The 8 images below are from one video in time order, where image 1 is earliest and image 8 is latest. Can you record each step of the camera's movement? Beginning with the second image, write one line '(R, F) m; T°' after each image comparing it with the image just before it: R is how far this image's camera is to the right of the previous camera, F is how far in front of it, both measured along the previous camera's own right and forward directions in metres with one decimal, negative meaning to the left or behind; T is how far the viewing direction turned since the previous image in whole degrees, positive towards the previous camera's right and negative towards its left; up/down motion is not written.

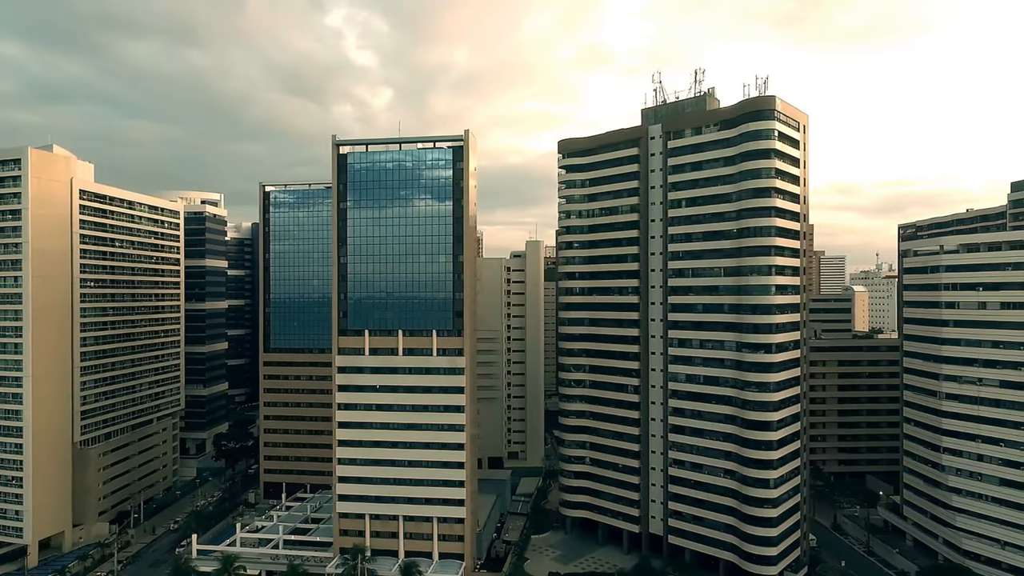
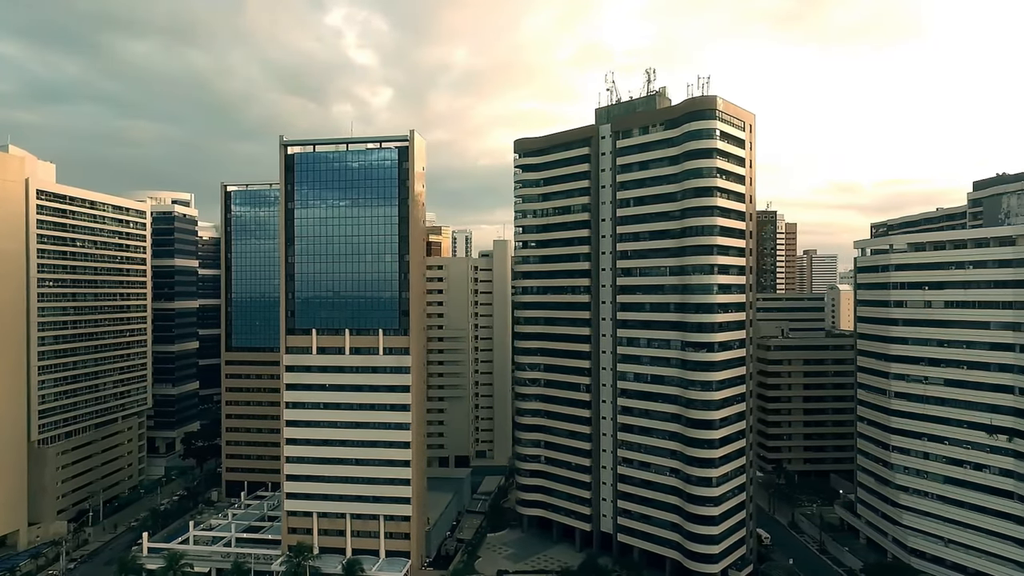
(+6.5, -0.3) m; 0°
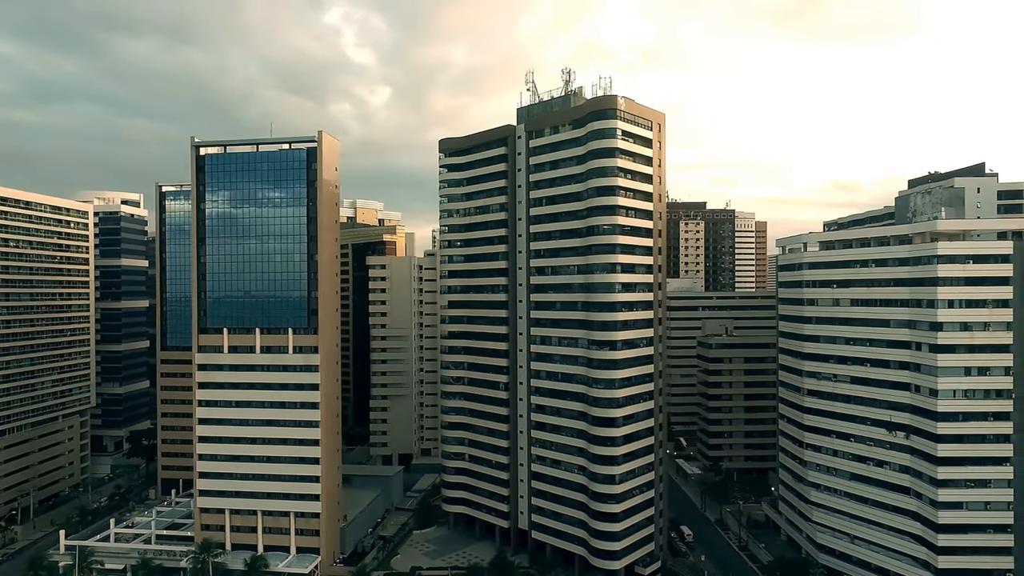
(+11.0, -0.6) m; 0°
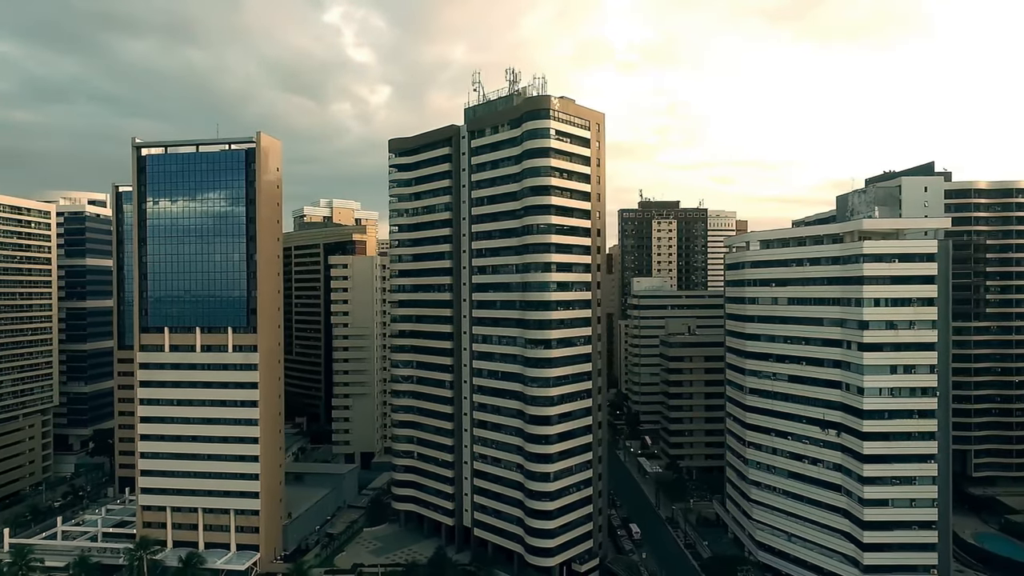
(+7.6, -0.4) m; 0°
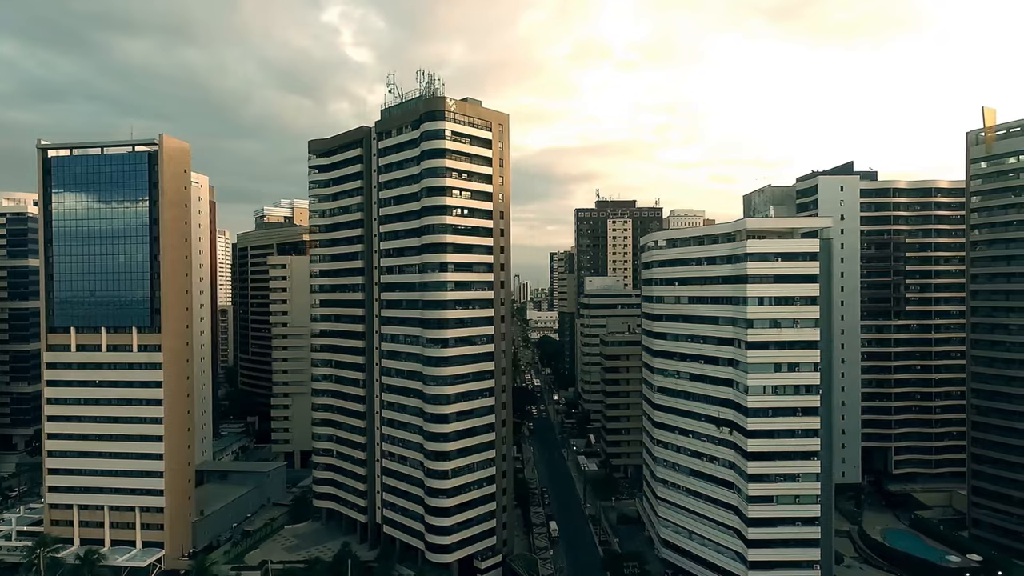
(+12.0, -0.6) m; 0°
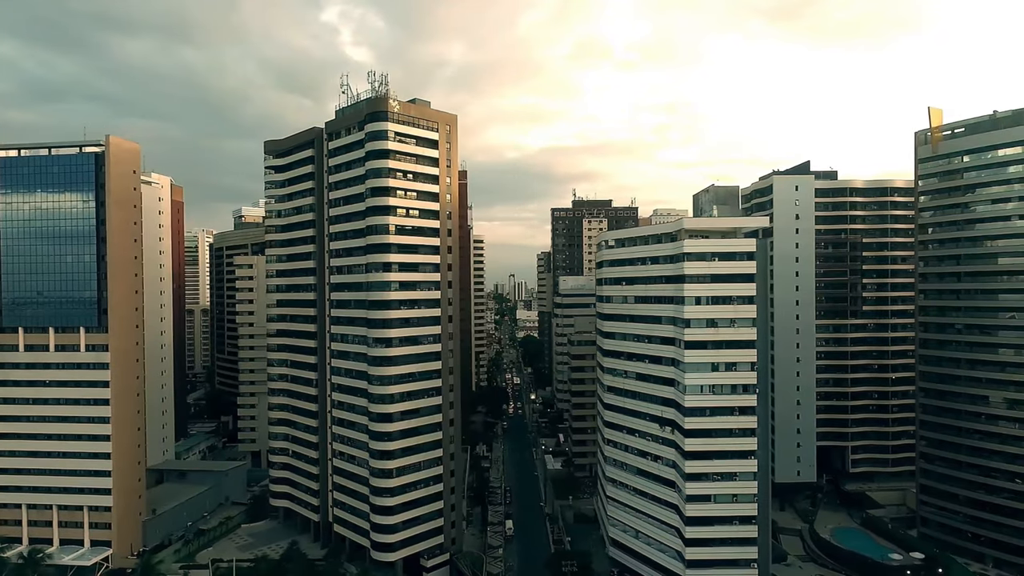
(+6.6, -0.2) m; 0°
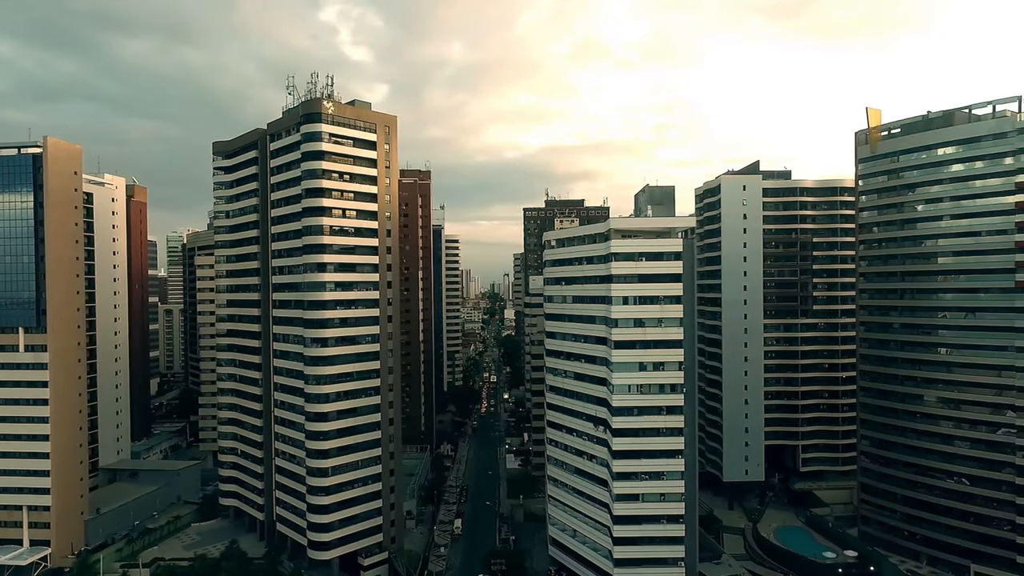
(+7.7, -0.2) m; 0°
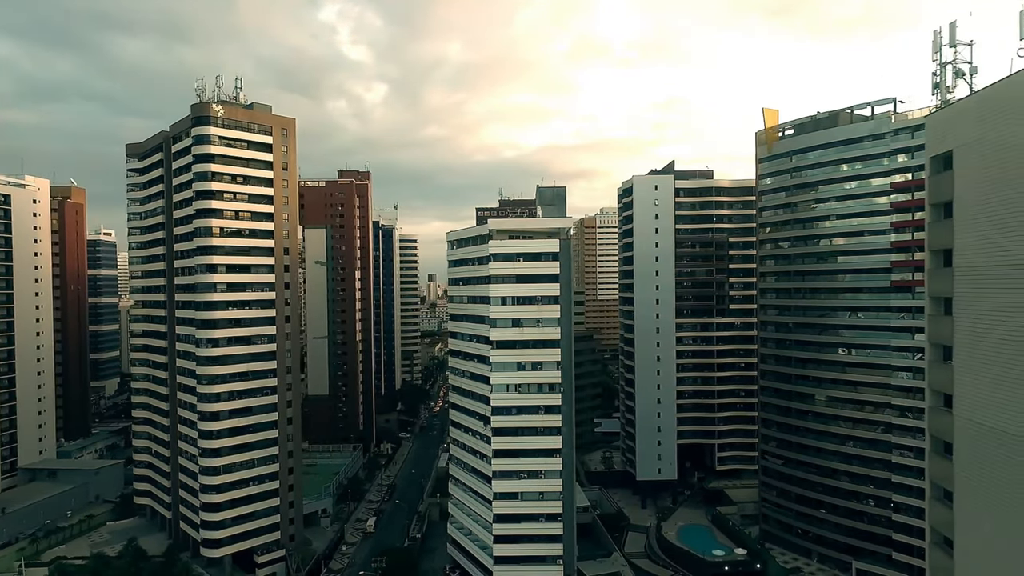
(+13.1, -0.4) m; 0°
